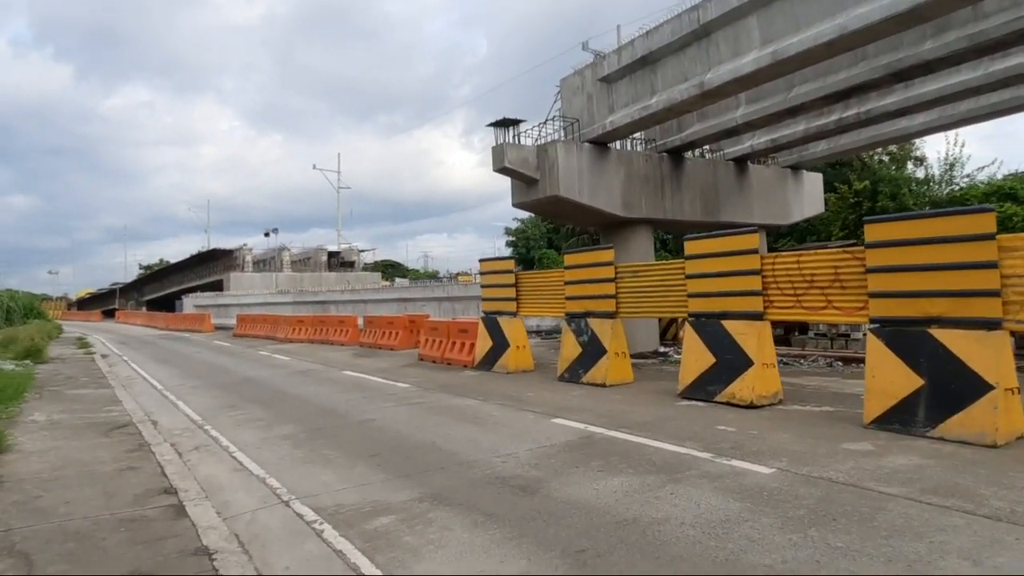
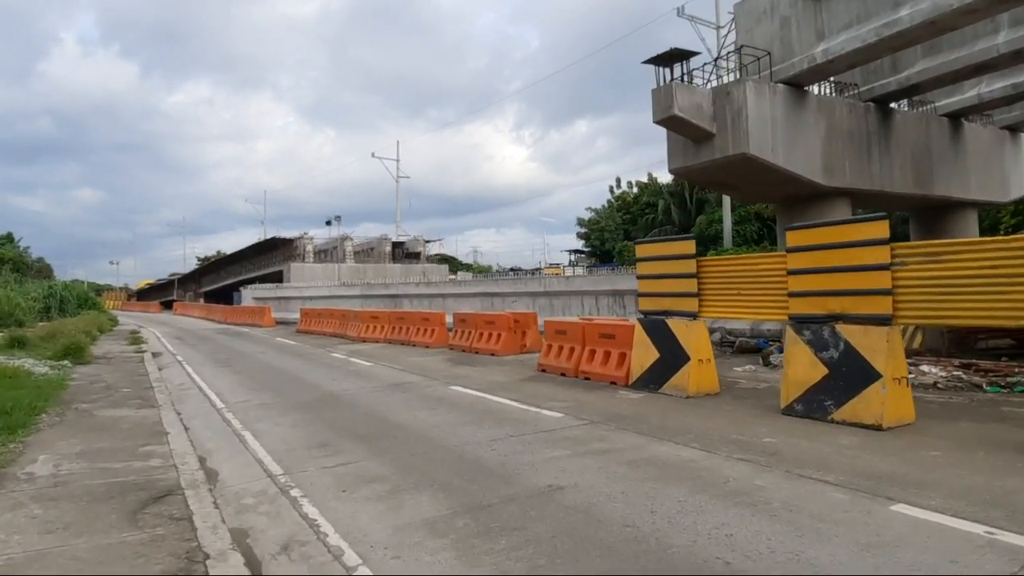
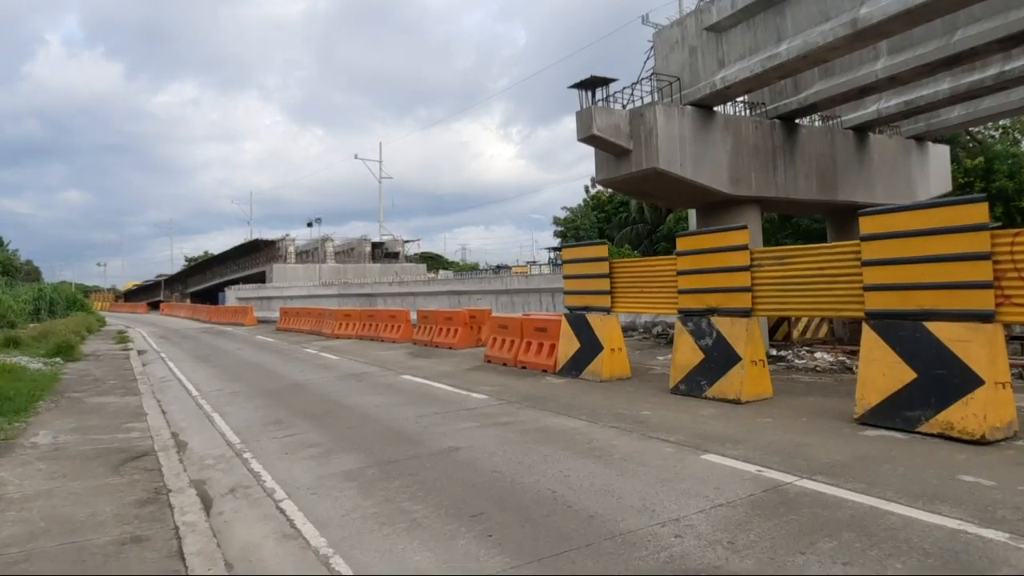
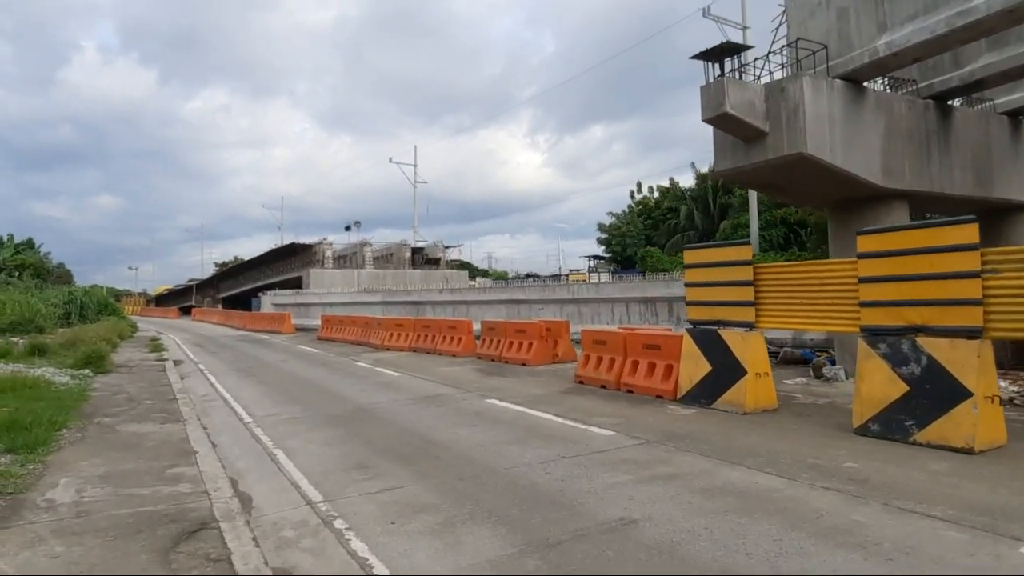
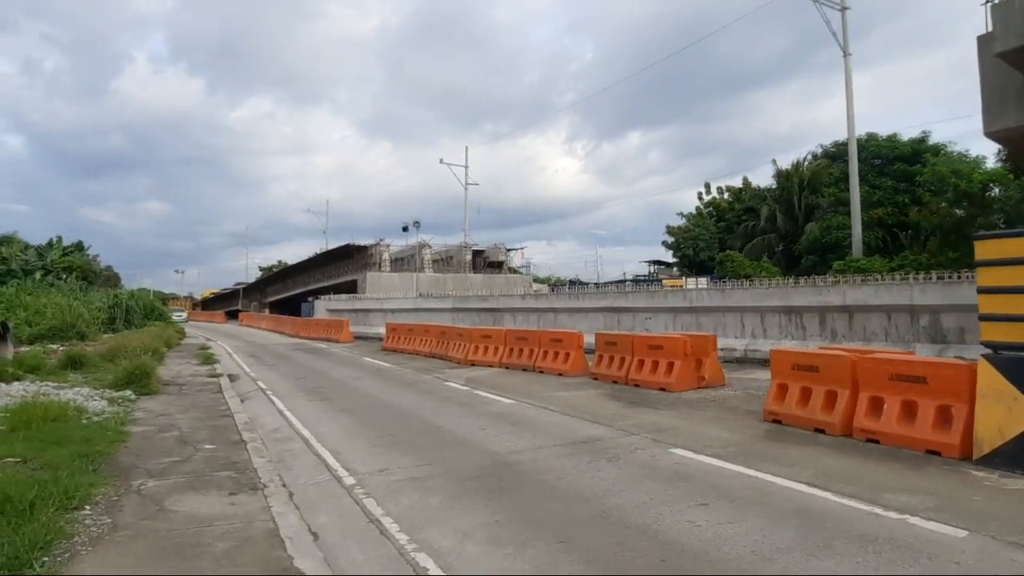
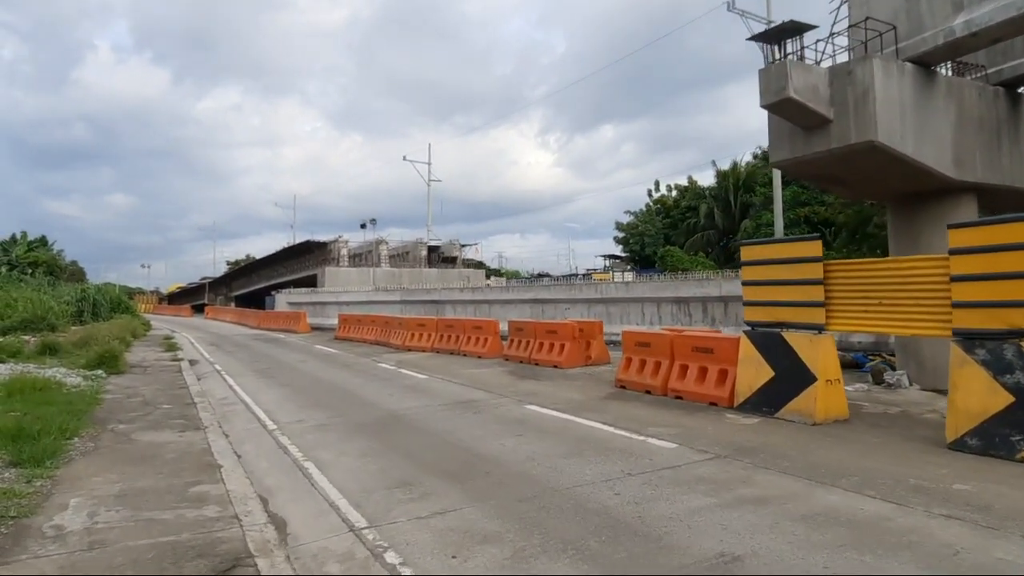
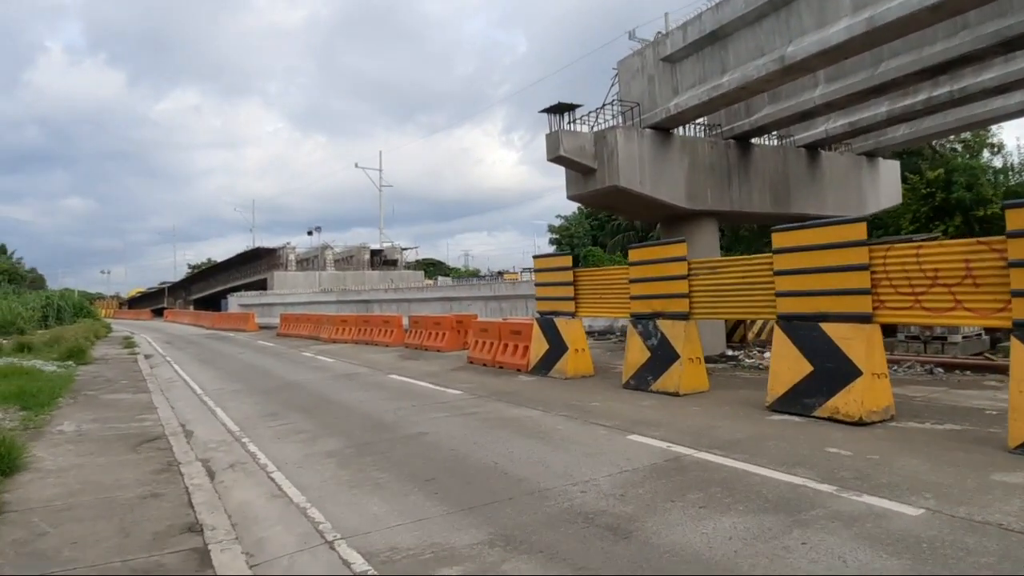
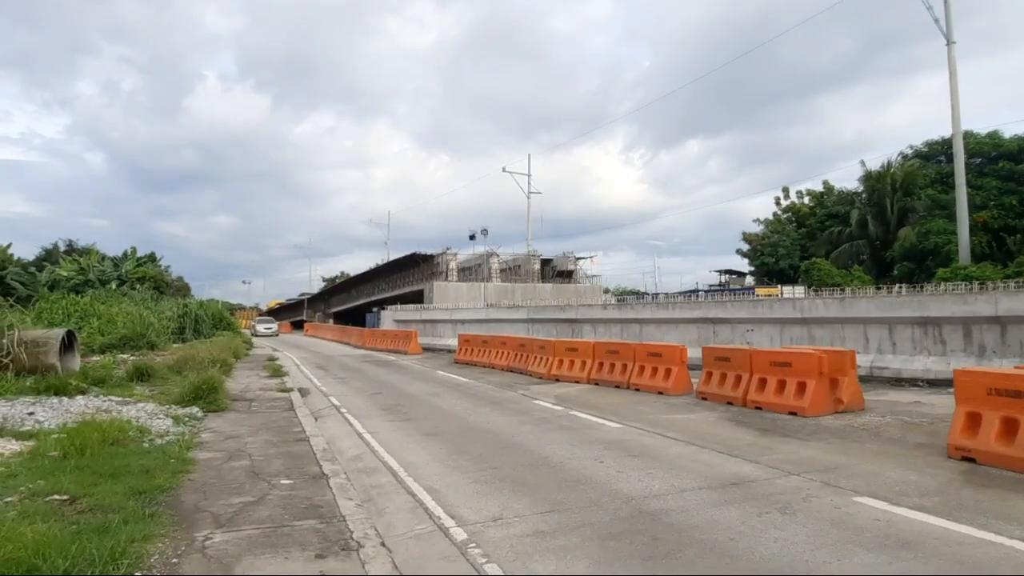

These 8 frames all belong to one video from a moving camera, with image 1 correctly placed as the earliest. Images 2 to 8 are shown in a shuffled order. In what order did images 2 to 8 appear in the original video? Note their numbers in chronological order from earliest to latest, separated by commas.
7, 3, 2, 4, 6, 5, 8
